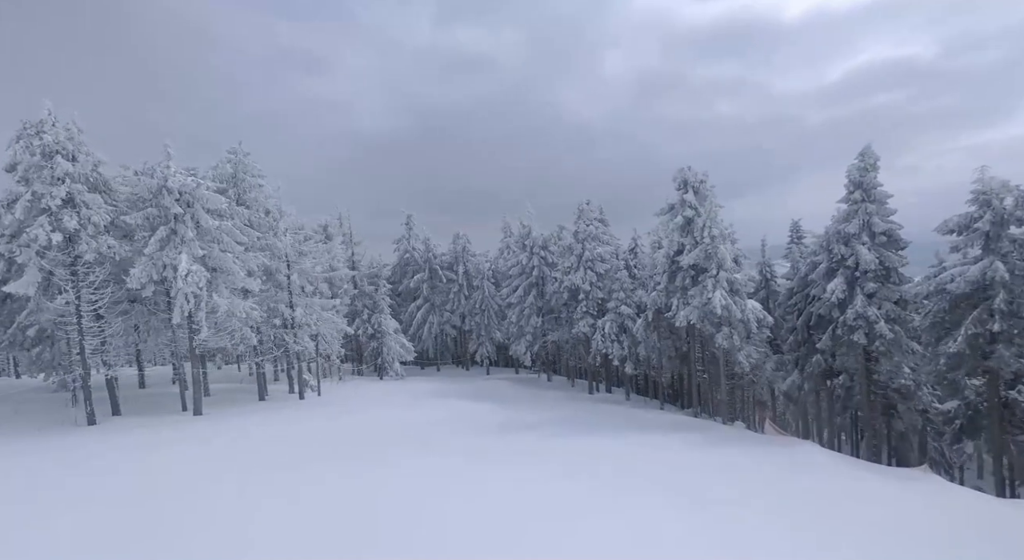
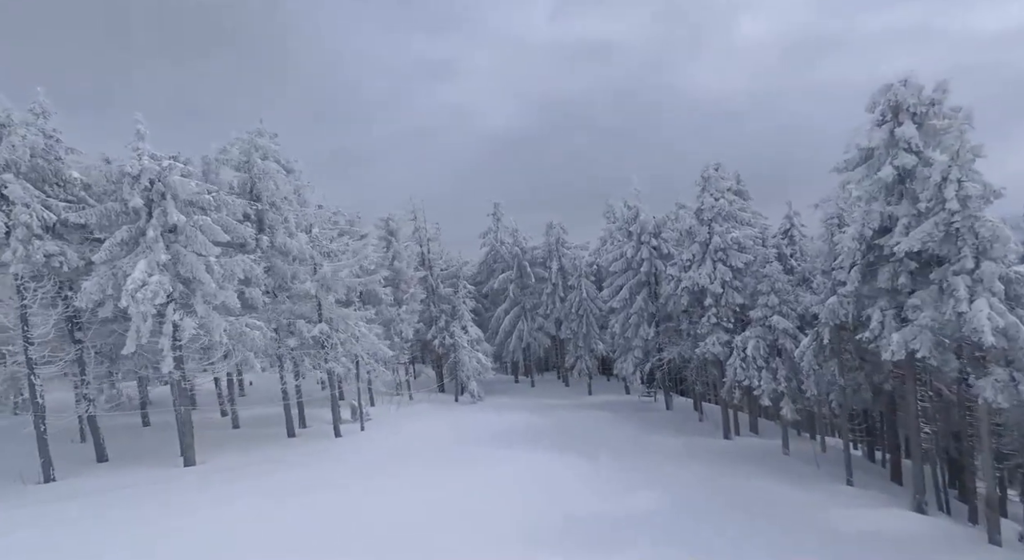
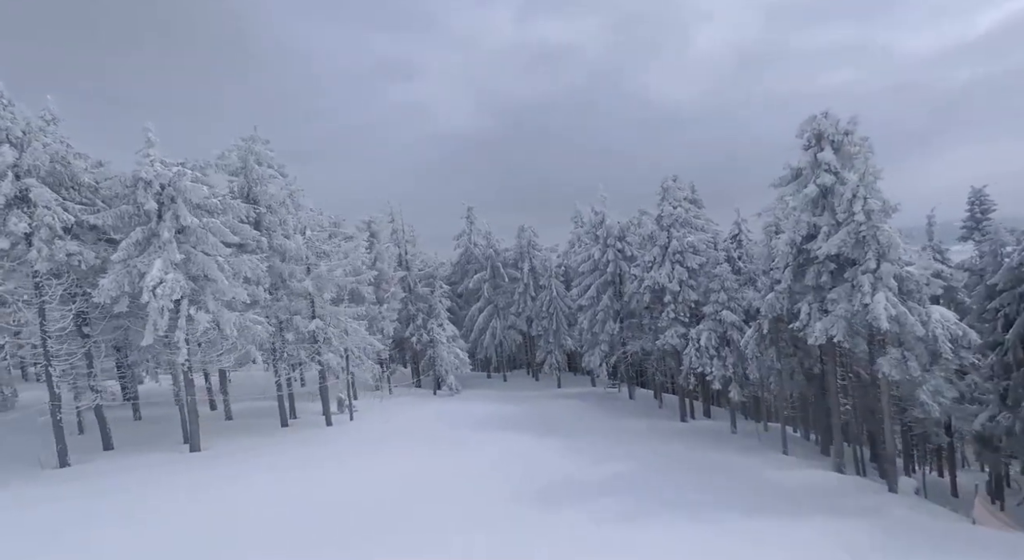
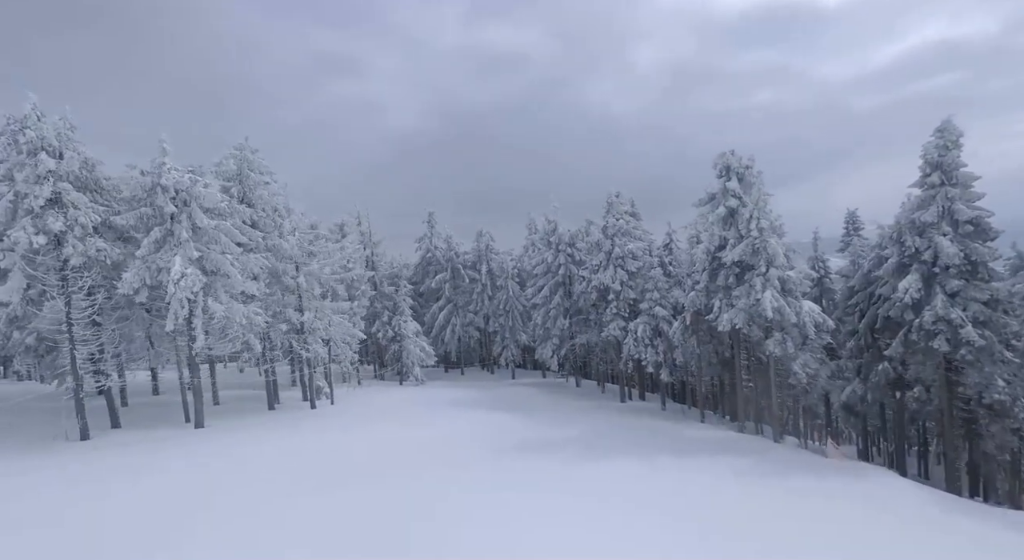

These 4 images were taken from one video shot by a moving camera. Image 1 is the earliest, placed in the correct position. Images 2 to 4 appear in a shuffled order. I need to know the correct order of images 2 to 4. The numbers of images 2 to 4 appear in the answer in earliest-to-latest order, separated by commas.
4, 3, 2
